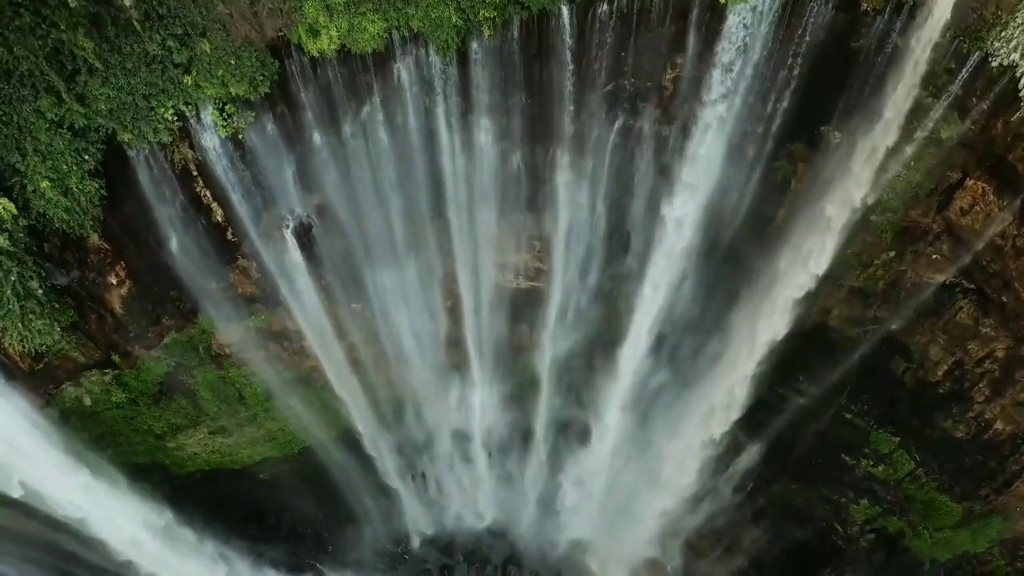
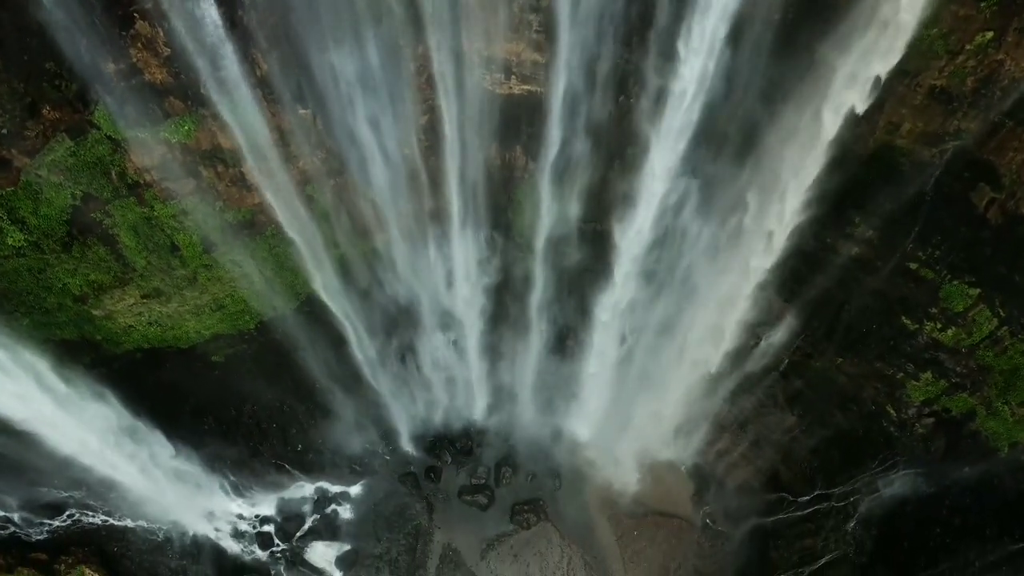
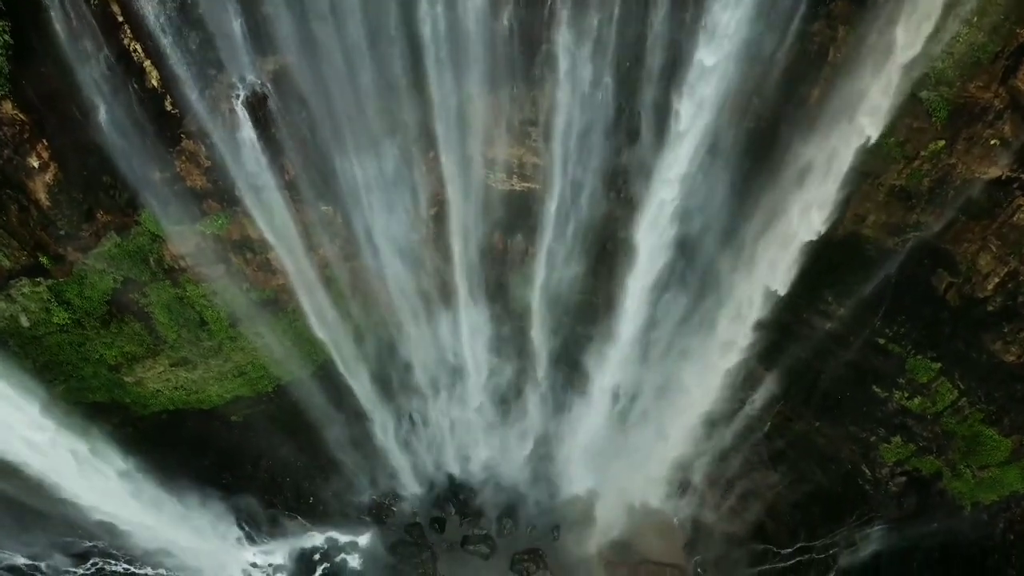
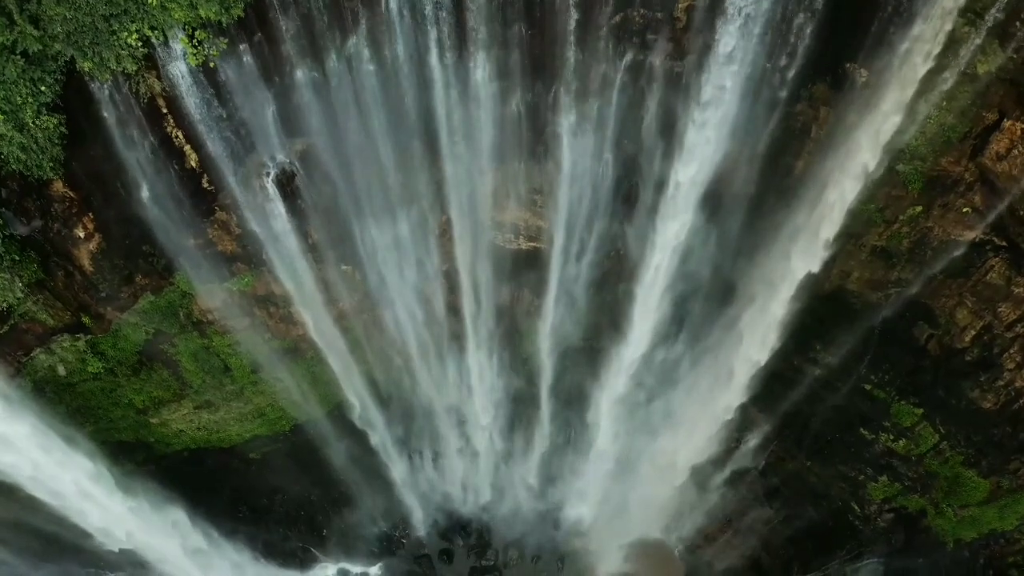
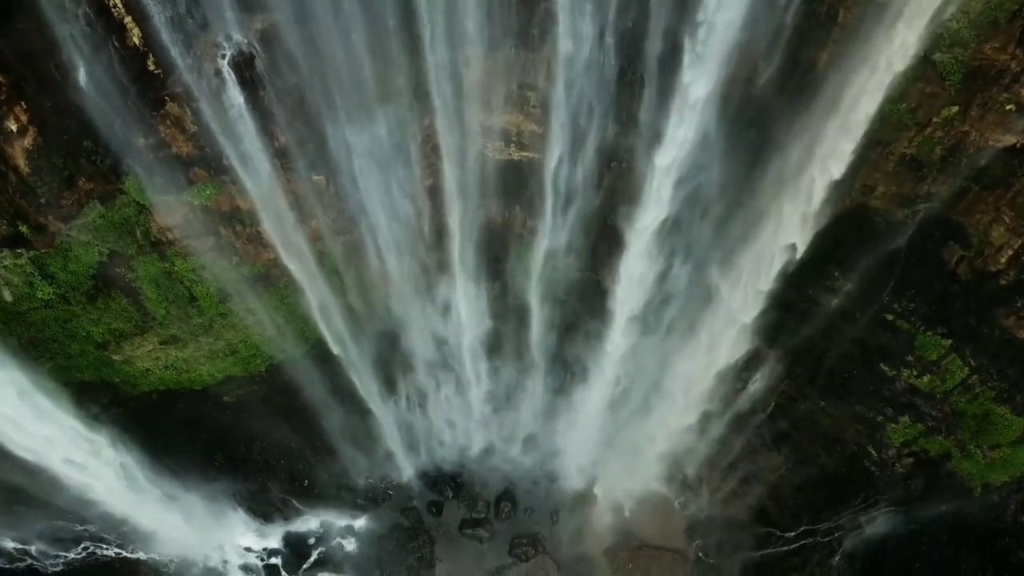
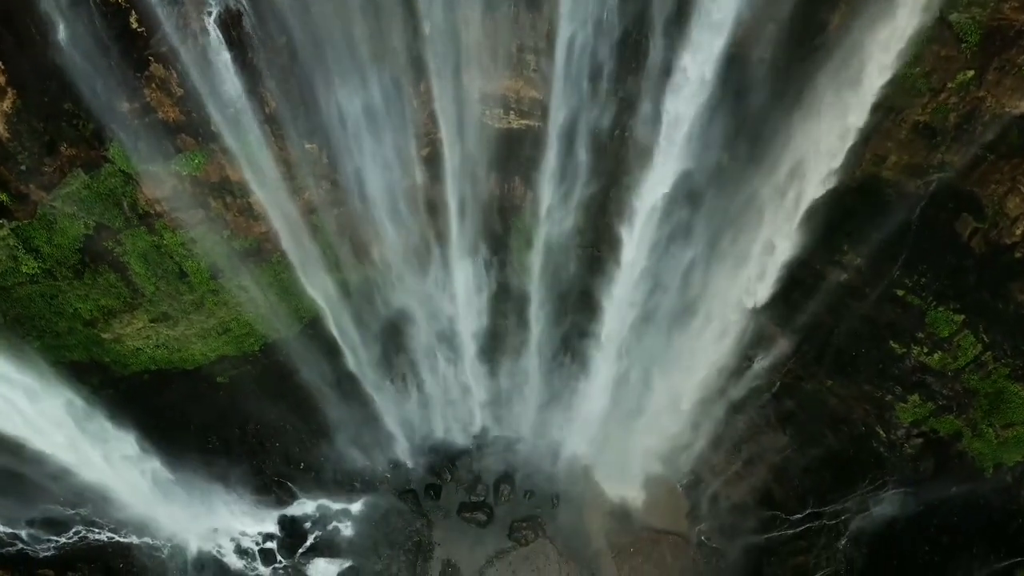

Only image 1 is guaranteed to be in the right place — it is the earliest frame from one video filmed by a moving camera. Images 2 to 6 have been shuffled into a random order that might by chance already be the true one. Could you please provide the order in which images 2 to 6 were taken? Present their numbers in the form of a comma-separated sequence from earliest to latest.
4, 3, 5, 6, 2
